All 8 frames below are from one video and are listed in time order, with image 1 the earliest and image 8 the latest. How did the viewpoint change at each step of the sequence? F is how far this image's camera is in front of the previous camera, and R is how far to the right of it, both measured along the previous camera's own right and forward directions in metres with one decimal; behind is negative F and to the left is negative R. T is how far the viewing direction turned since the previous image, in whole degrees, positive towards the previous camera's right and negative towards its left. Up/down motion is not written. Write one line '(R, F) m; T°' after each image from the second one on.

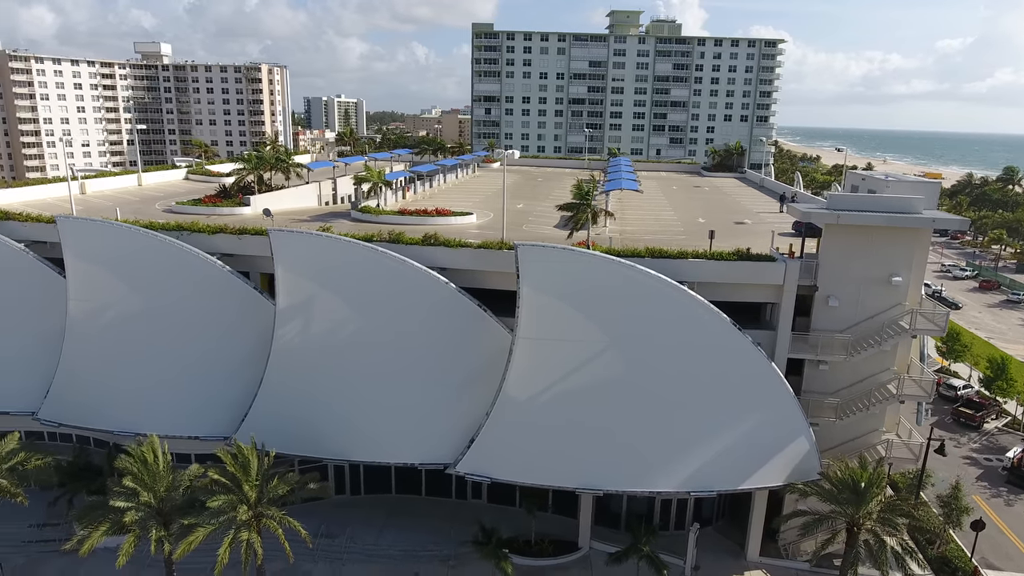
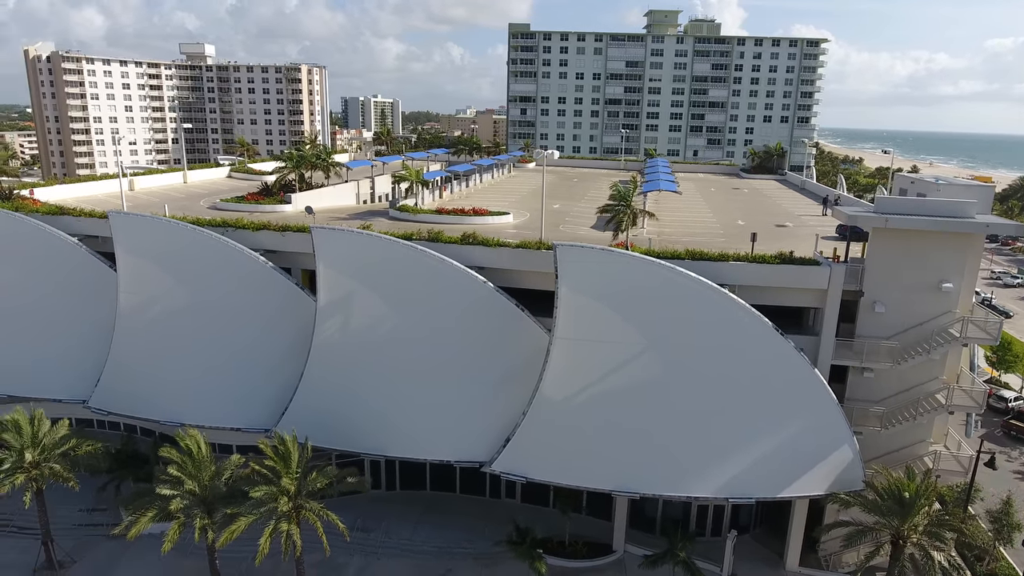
(-0.3, 0.0) m; -3°
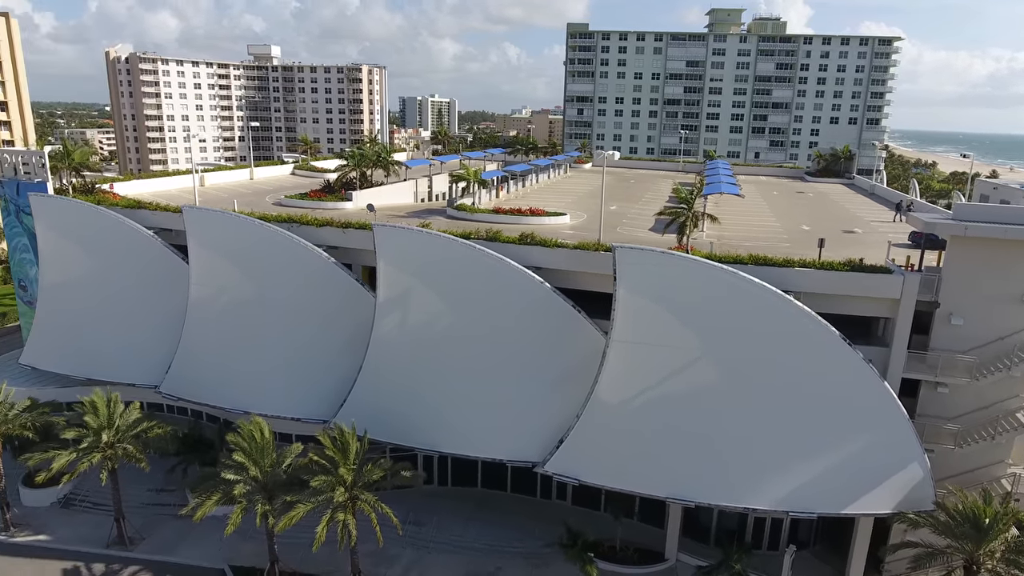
(-0.3, 0.0) m; -5°
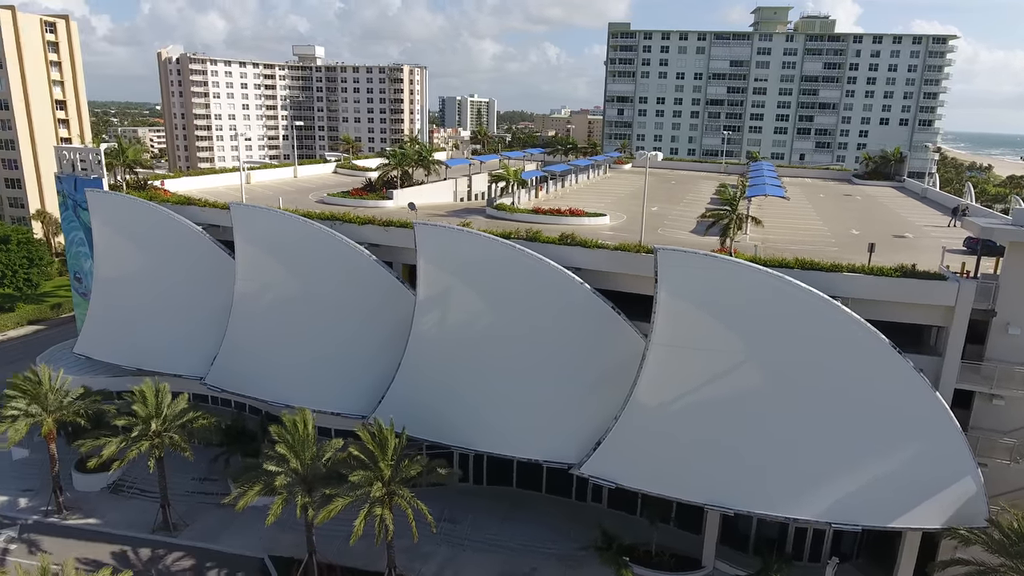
(-0.2, 0.0) m; -3°
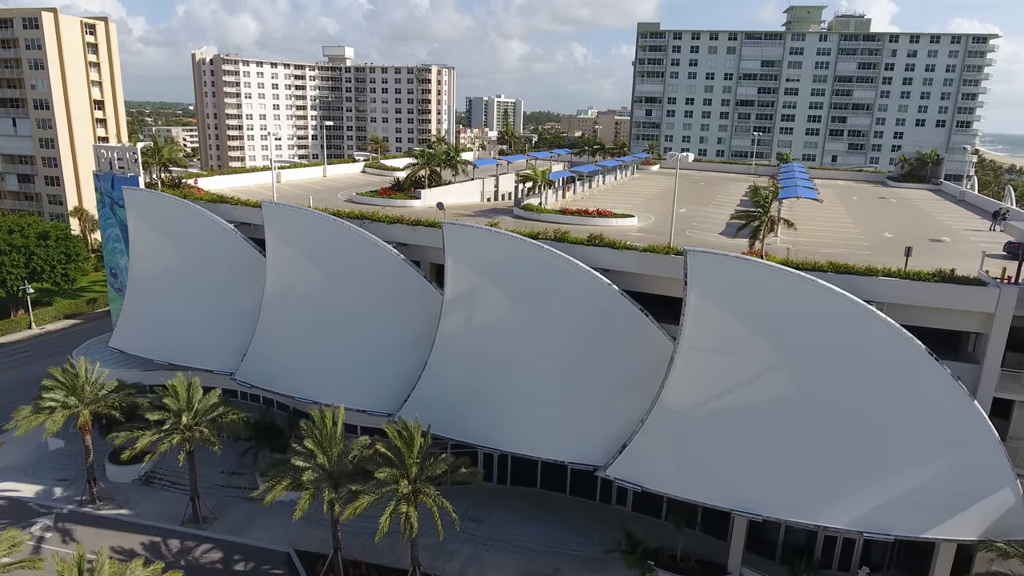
(-0.1, 0.0) m; -2°
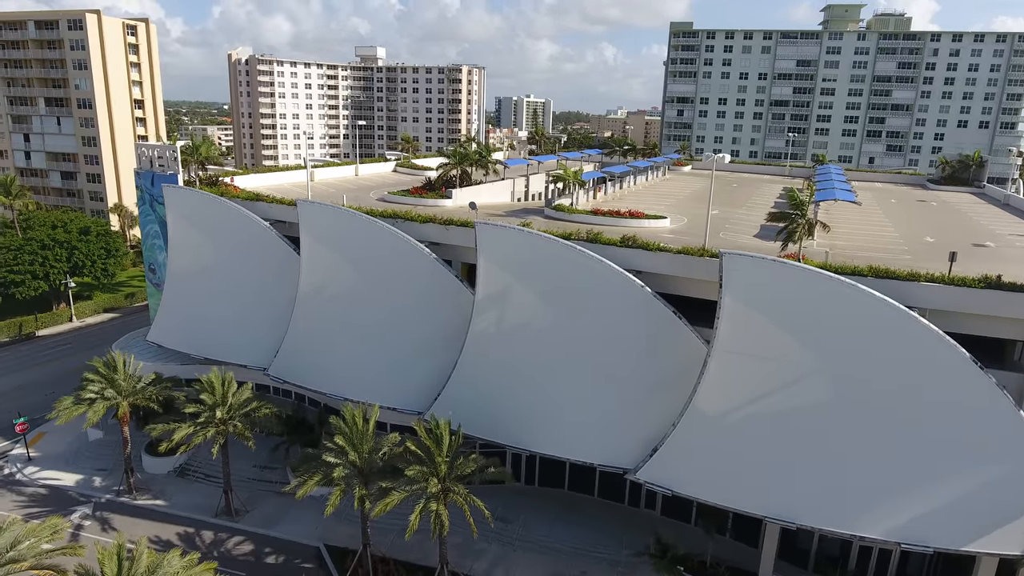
(-0.2, 0.0) m; -2°
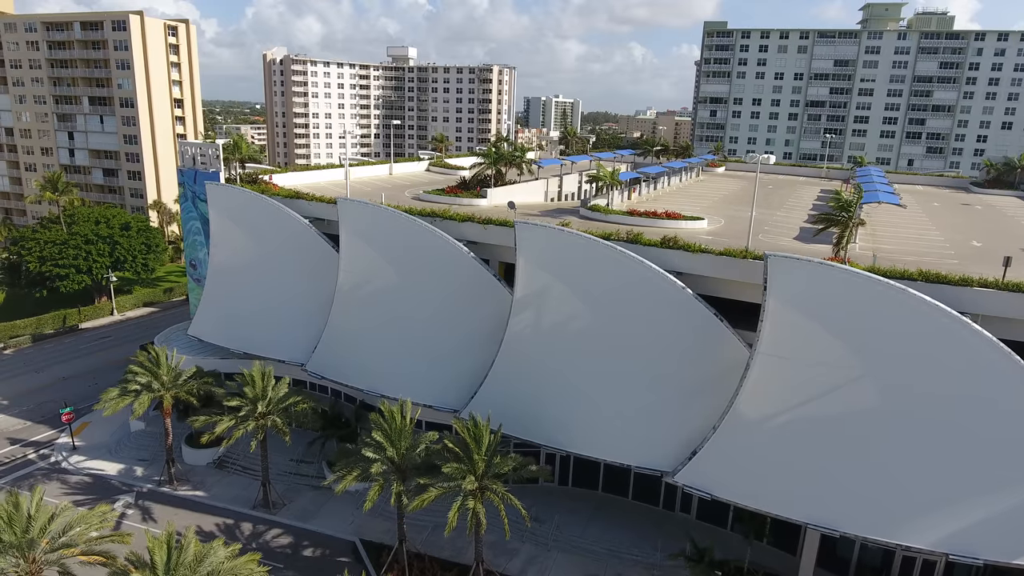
(-0.6, 0.0) m; -2°
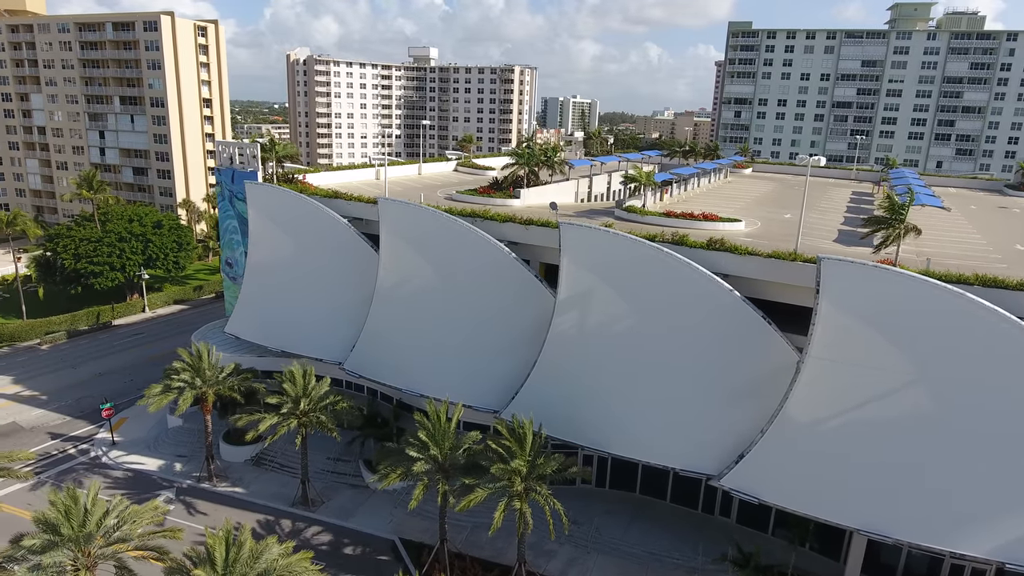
(-1.3, 0.0) m; -1°
